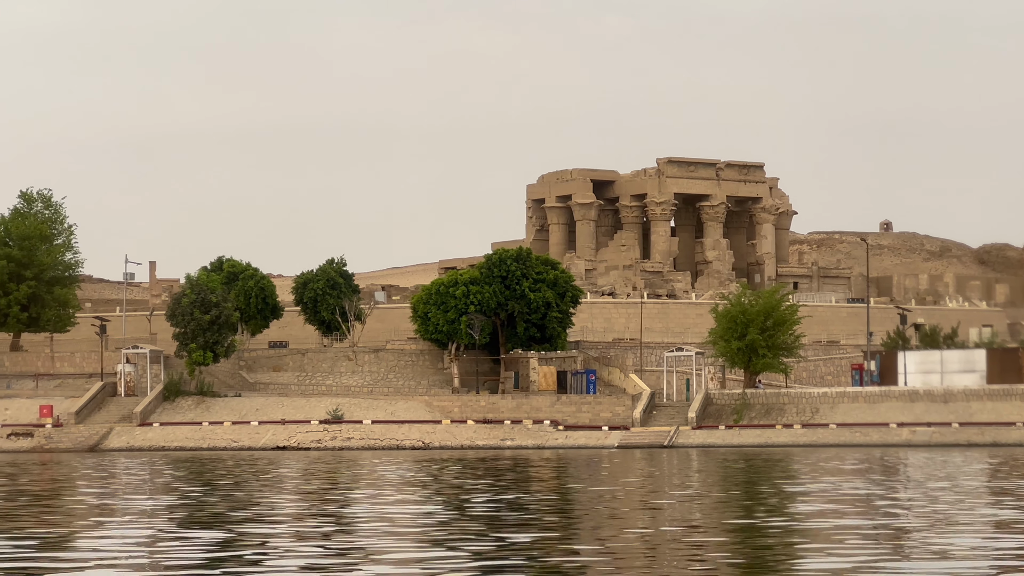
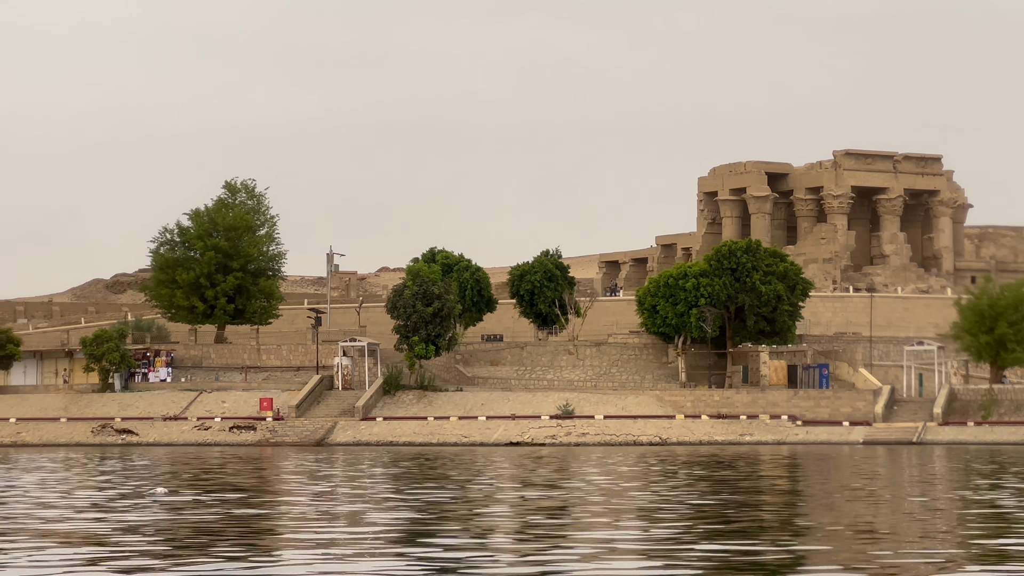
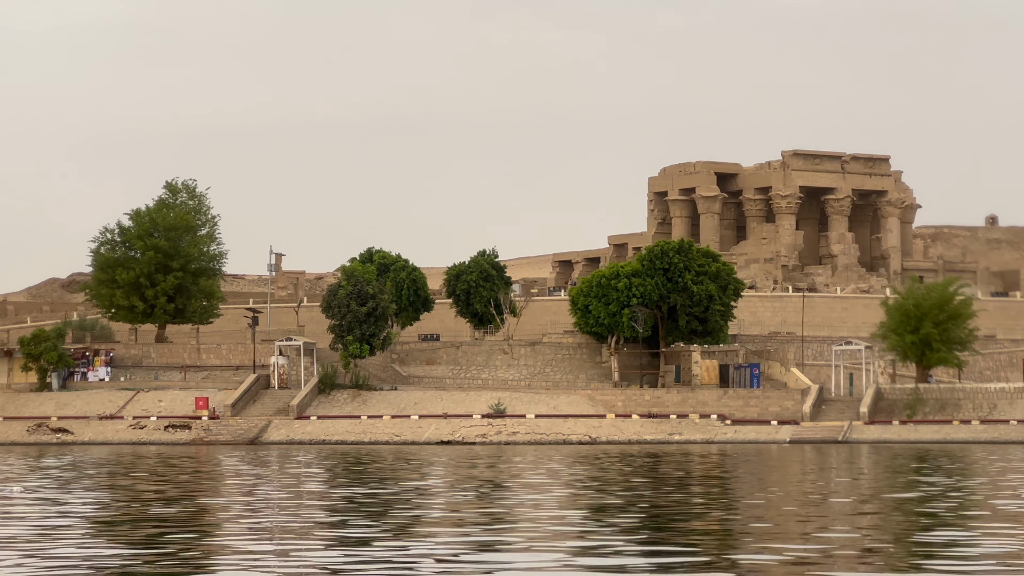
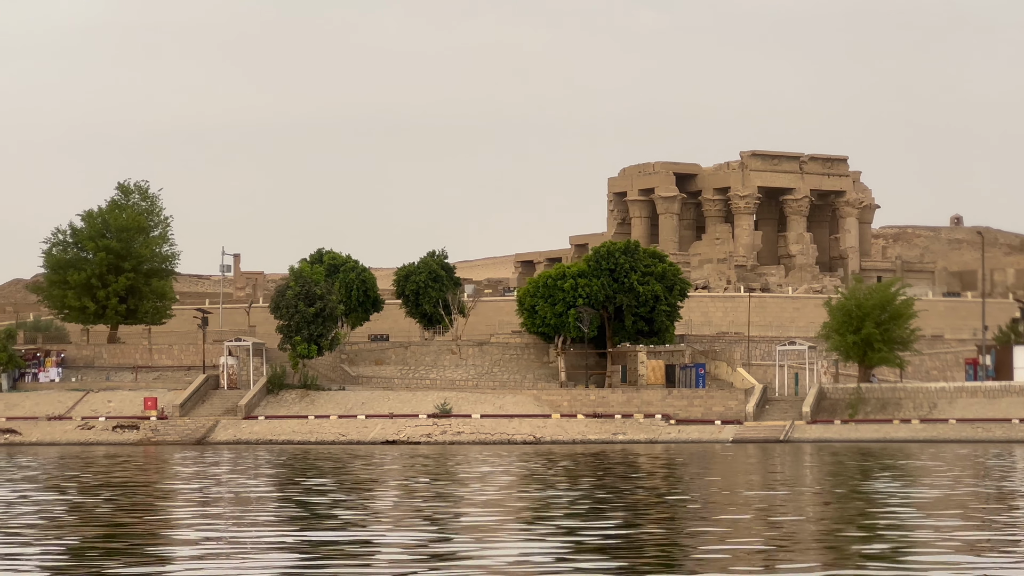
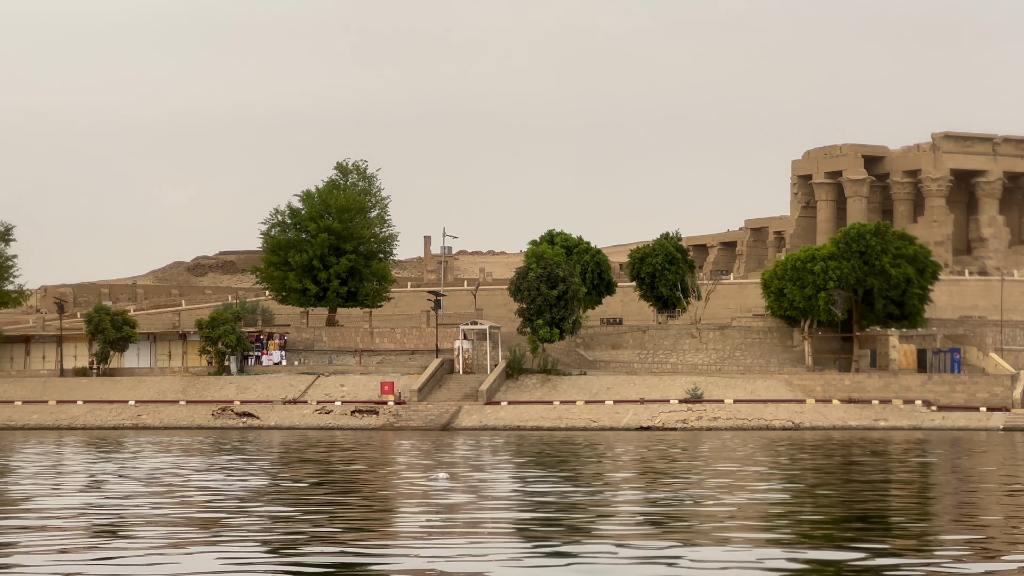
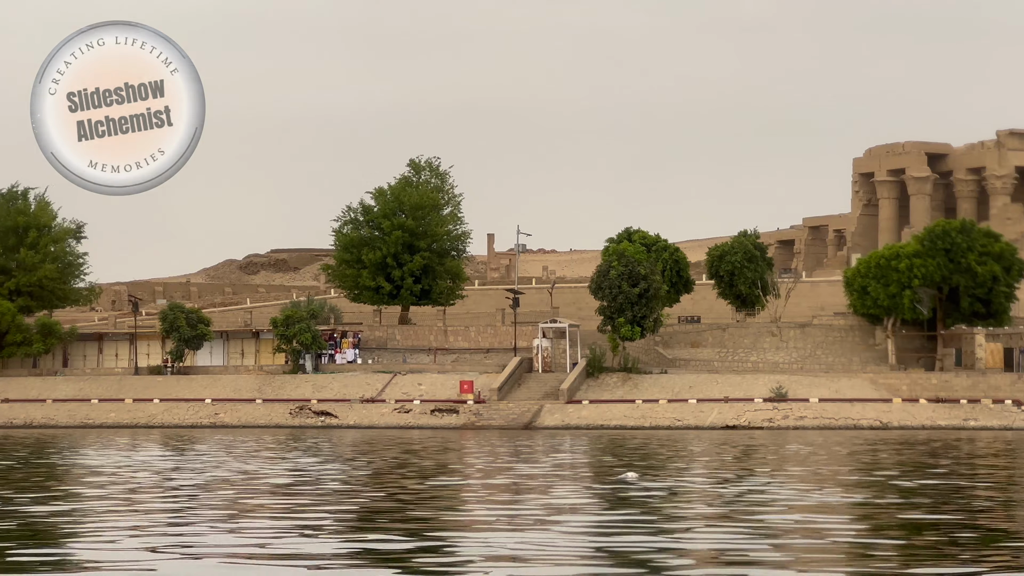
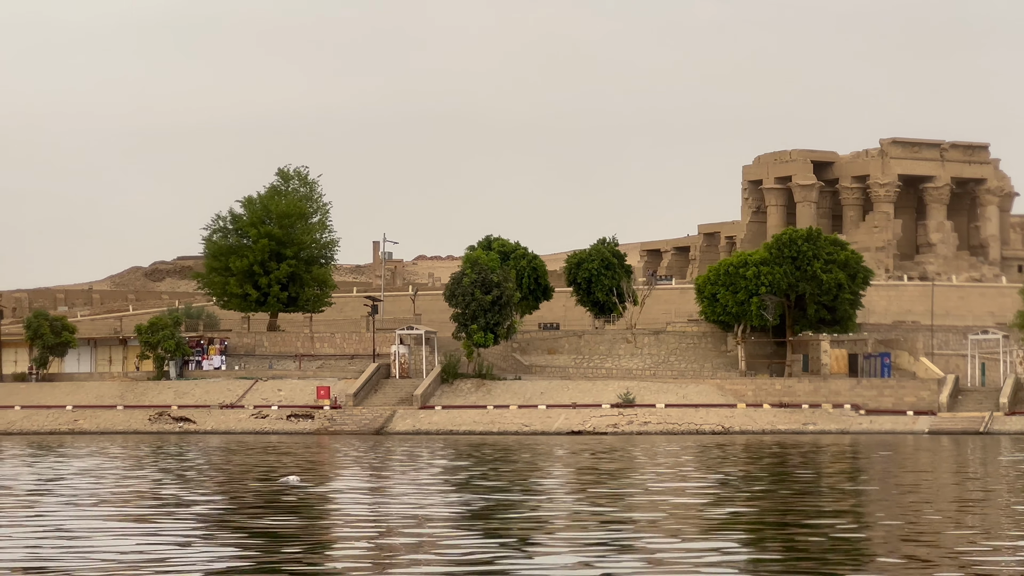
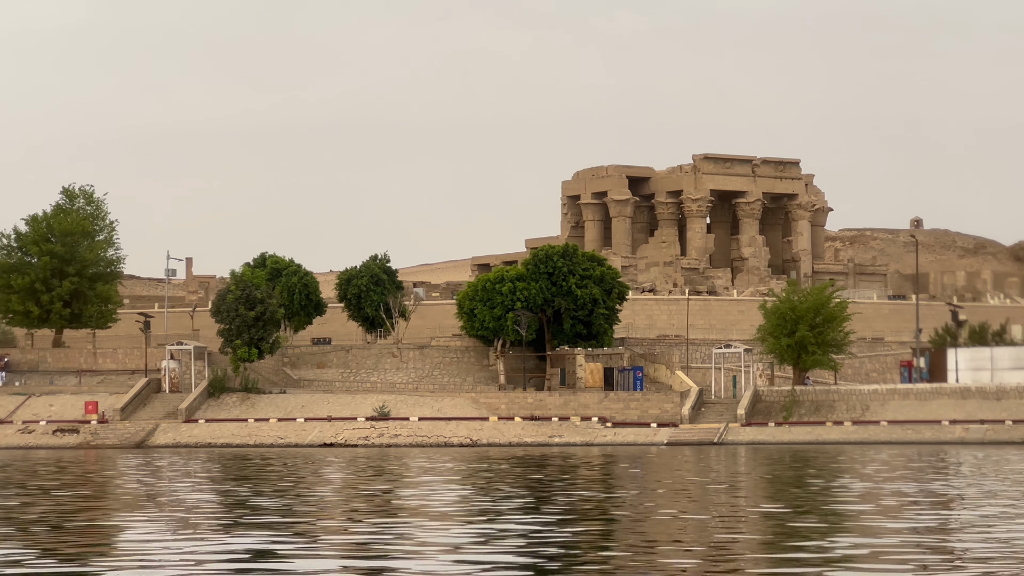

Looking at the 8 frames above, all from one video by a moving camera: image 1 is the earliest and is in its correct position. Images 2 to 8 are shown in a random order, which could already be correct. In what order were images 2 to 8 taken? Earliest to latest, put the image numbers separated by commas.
8, 4, 3, 2, 7, 5, 6
